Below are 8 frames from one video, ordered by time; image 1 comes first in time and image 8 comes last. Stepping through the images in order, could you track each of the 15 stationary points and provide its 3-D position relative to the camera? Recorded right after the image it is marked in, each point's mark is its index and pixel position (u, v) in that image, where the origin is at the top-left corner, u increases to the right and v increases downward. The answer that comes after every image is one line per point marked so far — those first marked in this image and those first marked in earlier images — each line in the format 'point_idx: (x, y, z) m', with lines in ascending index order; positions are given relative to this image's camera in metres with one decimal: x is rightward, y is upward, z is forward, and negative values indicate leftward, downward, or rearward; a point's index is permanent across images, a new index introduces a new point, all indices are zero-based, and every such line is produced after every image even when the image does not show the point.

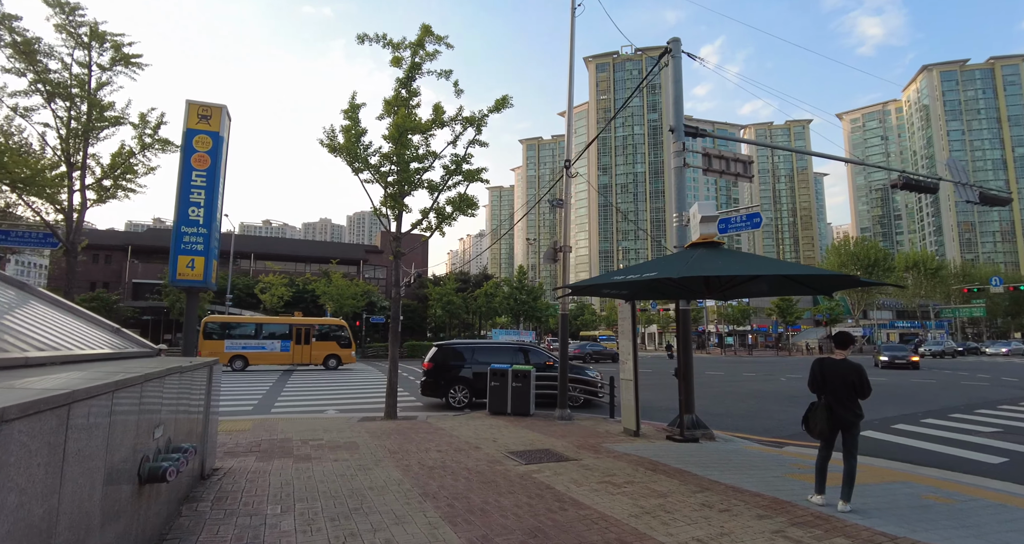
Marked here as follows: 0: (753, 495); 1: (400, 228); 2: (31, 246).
0: (+2.9, -2.7, +6.2) m
1: (-2.8, +1.1, +12.8) m
2: (-10.5, +0.6, +11.1) m
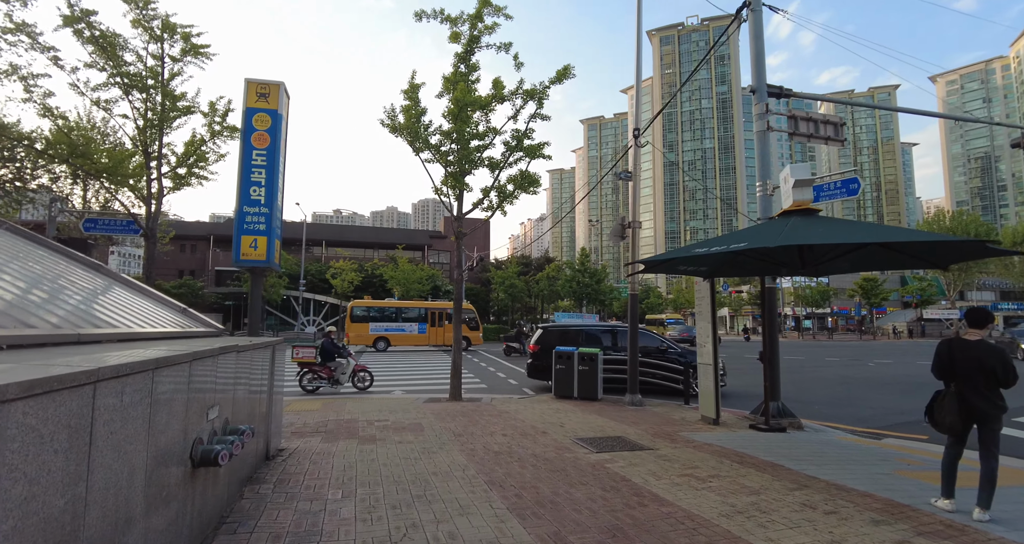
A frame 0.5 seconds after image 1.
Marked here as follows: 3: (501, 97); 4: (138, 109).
0: (+3.7, -2.3, +5.4) m
1: (-1.2, +1.6, +12.5) m
2: (-9.1, +0.9, +11.7) m
3: (-0.3, +4.3, +12.9) m
4: (-8.2, +3.6, +11.2) m
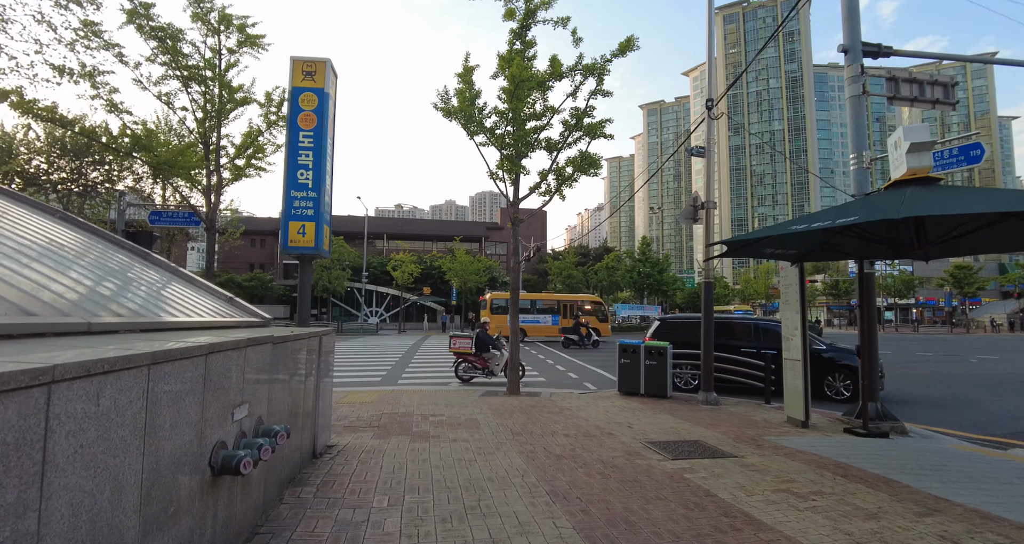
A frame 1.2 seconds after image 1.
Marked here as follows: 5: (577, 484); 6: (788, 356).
0: (+4.2, -2.1, +4.3) m
1: (+0.1, +1.8, +11.9) m
2: (-7.8, +1.1, +12.0) m
3: (+1.0, +4.6, +12.1) m
4: (-6.9, +3.8, +11.3) m
5: (+0.6, -2.1, +5.0) m
6: (+4.8, -1.5, +9.1) m
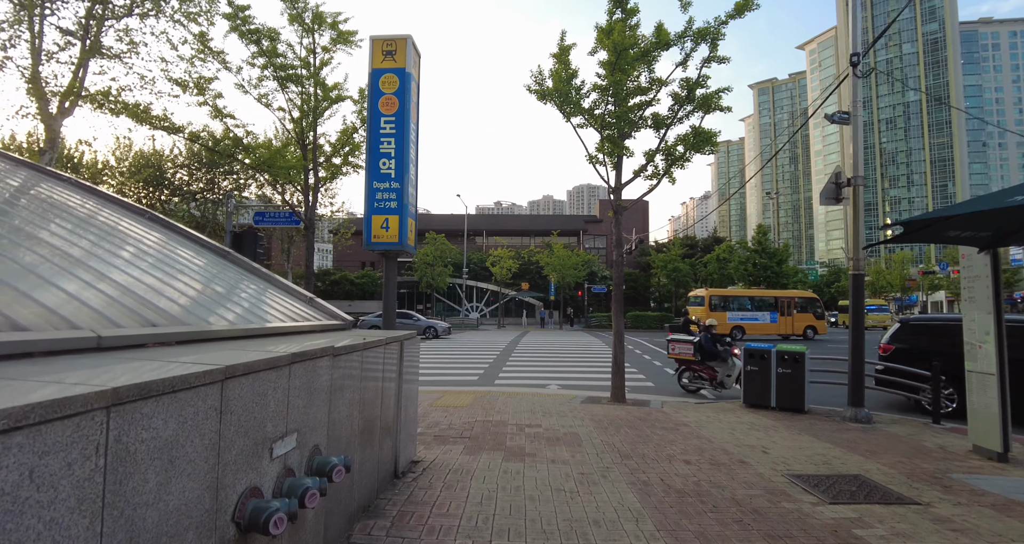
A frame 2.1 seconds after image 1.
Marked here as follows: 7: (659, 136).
0: (+4.9, -2.0, +2.6) m
1: (+2.2, +1.9, +10.7) m
2: (-5.5, +1.1, +12.3) m
3: (+3.1, +4.8, +10.8) m
4: (-4.8, +3.8, +11.4) m
5: (+1.5, -2.0, +3.9) m
6: (+6.4, -1.3, +7.2) m
7: (+2.9, +2.7, +10.2) m
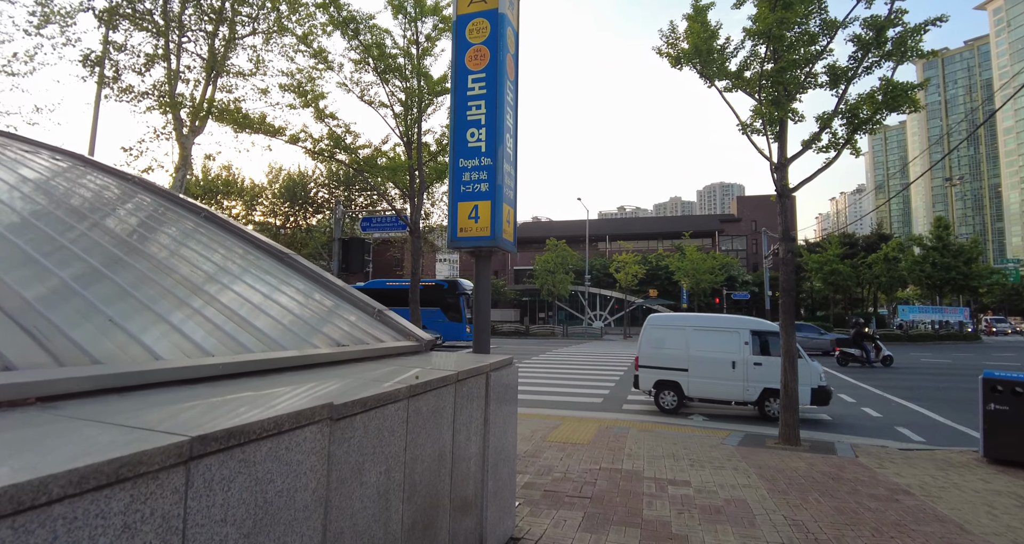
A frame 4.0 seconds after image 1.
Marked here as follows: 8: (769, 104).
0: (+5.1, -1.9, -0.3) m
1: (+4.3, +1.9, +8.3) m
2: (-2.8, +0.9, +11.6) m
3: (+5.2, +4.8, +8.2) m
4: (-2.4, +3.6, +10.7) m
5: (+2.1, -1.9, +1.8) m
6: (+7.6, -1.2, +3.8) m
7: (+4.8, +2.7, +7.7) m
8: (+4.1, +2.6, +8.3) m
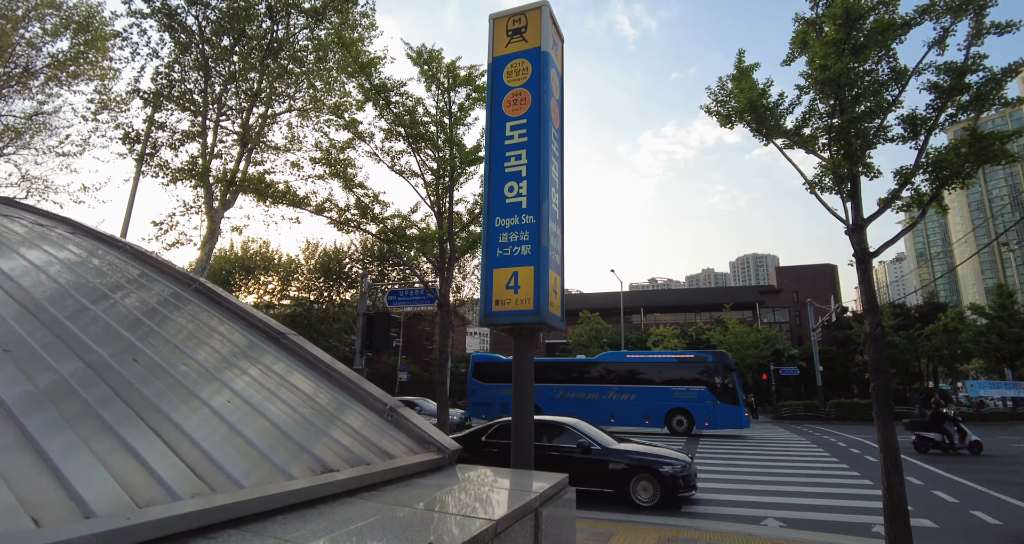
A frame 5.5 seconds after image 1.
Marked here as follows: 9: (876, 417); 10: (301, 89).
0: (+5.1, -1.7, -1.8) m
1: (+4.9, +0.9, +7.3) m
2: (-2.0, -0.7, +10.9) m
3: (+5.7, +3.7, +7.5) m
4: (-1.7, +2.1, +10.3) m
5: (+2.3, -2.1, +0.4) m
6: (+7.8, -1.6, +2.2) m
7: (+5.3, +1.7, +6.7) m
8: (+4.6, +1.6, +7.4) m
9: (+4.9, -2.0, +7.0) m
10: (-5.4, +4.7, +13.4) m
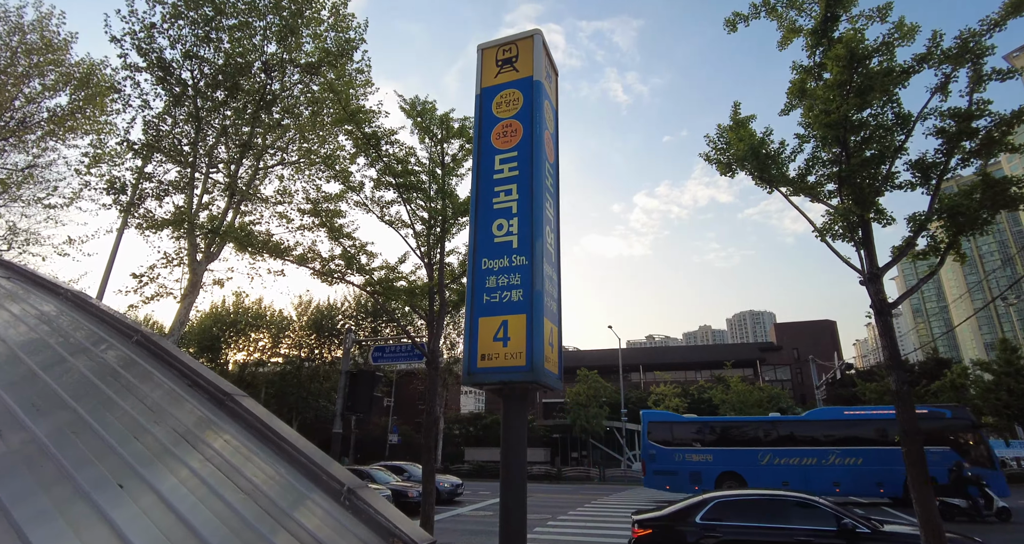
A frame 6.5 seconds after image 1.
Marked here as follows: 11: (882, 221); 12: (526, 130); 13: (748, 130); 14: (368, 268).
0: (+5.1, -1.4, -2.5) m
1: (+4.8, +0.2, +6.9) m
2: (-2.1, -1.7, +10.2) m
3: (+5.6, +2.9, +7.4) m
4: (-1.8, +1.1, +9.9) m
5: (+2.2, -2.0, -0.3) m
6: (+7.8, -1.7, +1.6) m
7: (+5.2, +1.1, +6.4) m
8: (+4.5, +0.9, +7.0) m
9: (+4.8, -2.6, +6.3) m
10: (-5.6, +3.3, +13.3) m
11: (+5.0, +0.7, +7.0) m
12: (+0.1, +1.0, +3.8) m
13: (+3.8, +2.2, +8.2) m
14: (-2.7, +0.1, +9.8) m
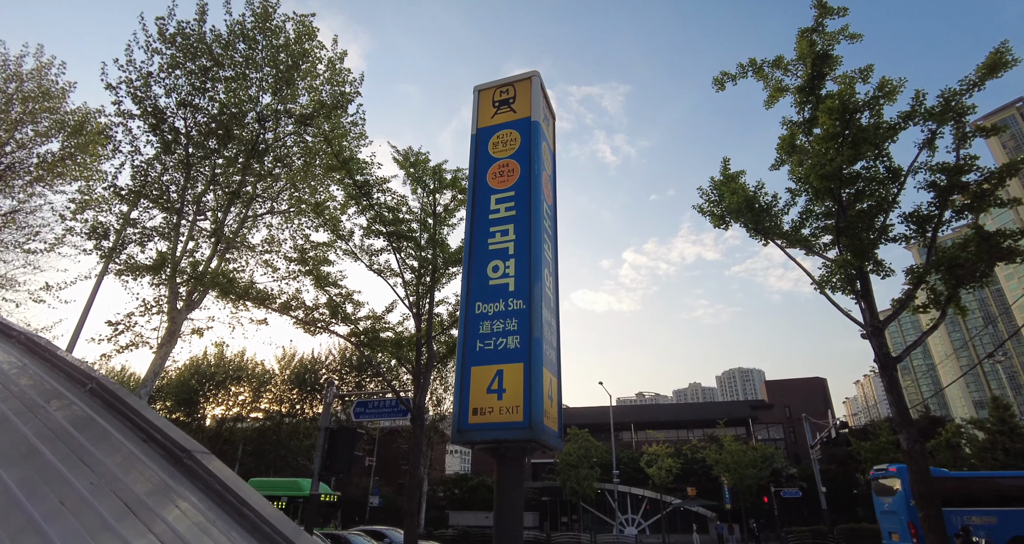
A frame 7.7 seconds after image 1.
0: (+5.2, -1.1, -2.7) m
1: (+4.7, -0.5, +6.7) m
2: (-2.3, -2.7, +9.7) m
3: (+5.5, +2.2, +7.5) m
4: (-2.0, +0.2, +9.7) m
5: (+2.2, -1.9, -0.7) m
6: (+7.8, -1.9, +1.3) m
7: (+5.2, +0.4, +6.4) m
8: (+4.4, +0.2, +6.9) m
9: (+4.7, -3.2, +5.8) m
10: (-5.8, +2.1, +13.2) m
11: (+4.9, 0.0, +6.9) m
12: (+0.1, +0.7, +3.6) m
13: (+3.6, +1.4, +8.3) m
14: (-2.9, -0.9, +9.5) m
